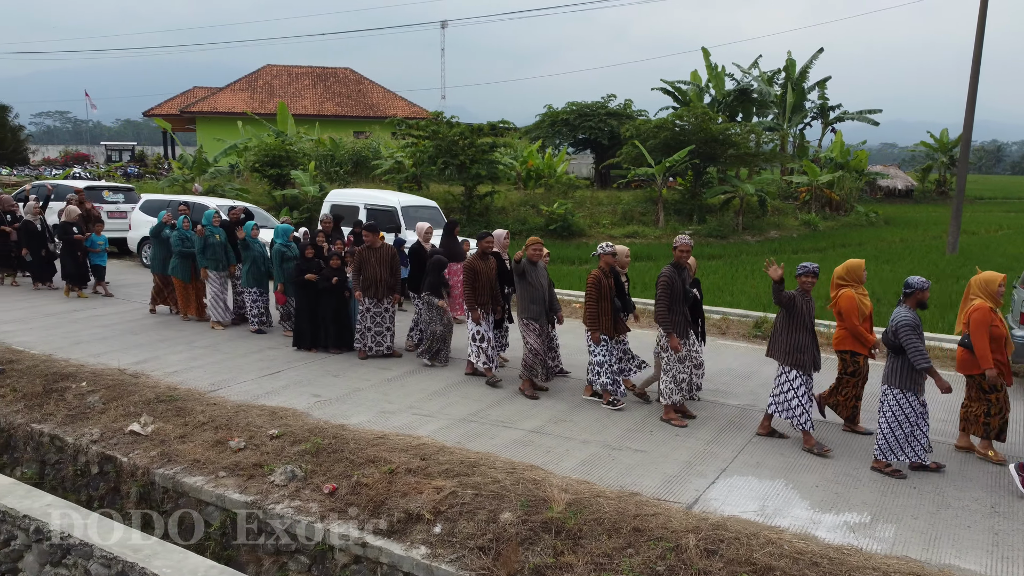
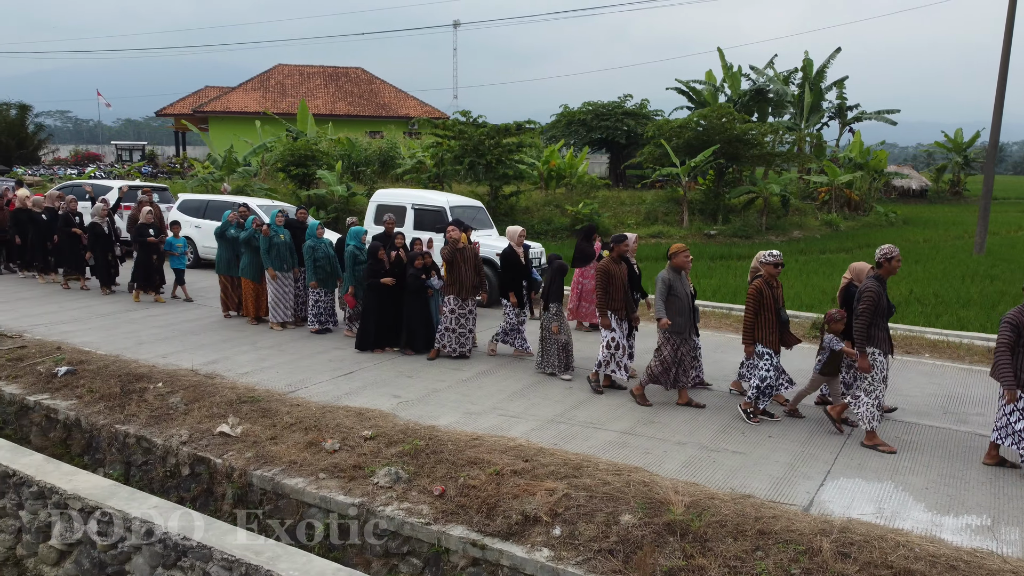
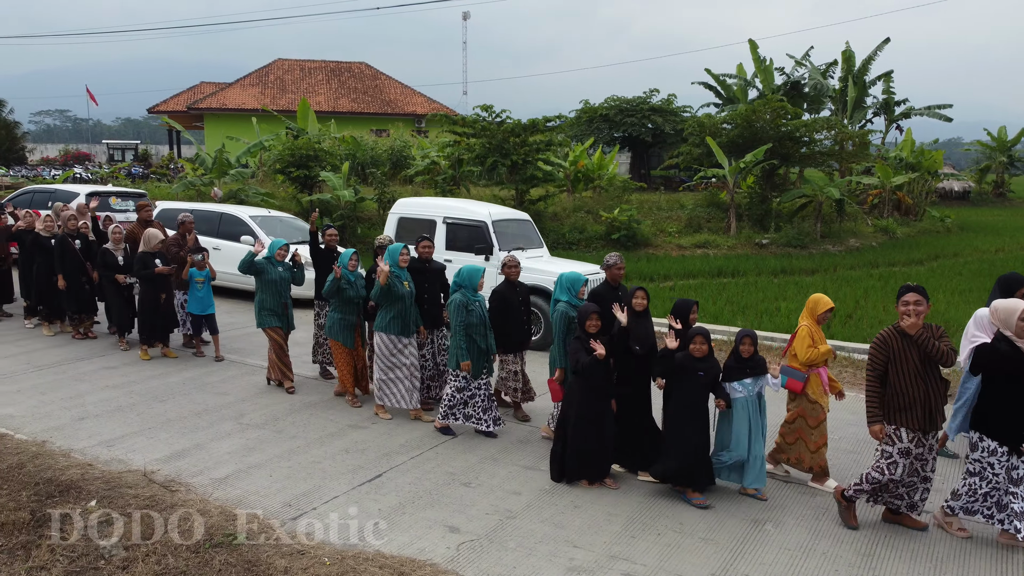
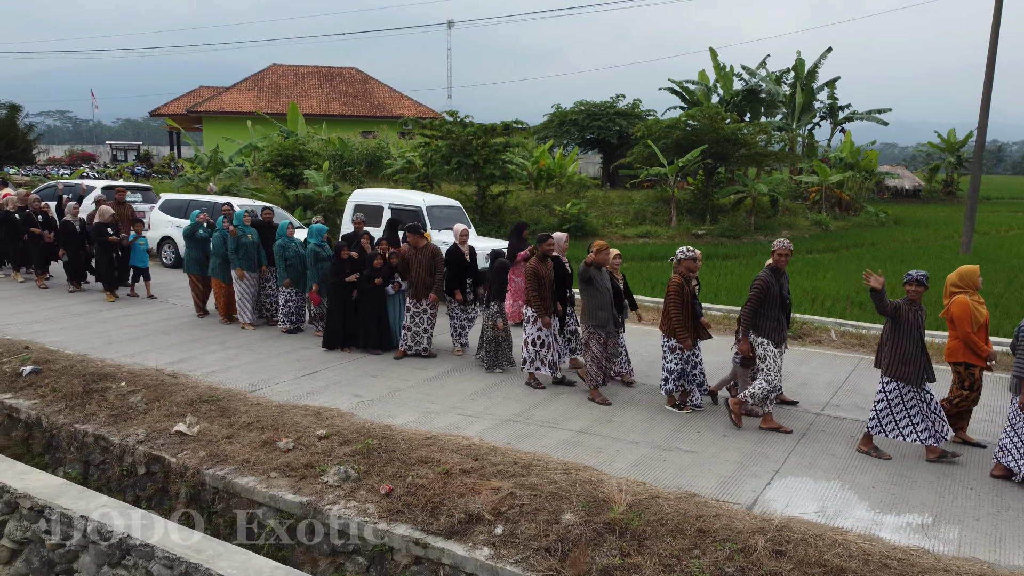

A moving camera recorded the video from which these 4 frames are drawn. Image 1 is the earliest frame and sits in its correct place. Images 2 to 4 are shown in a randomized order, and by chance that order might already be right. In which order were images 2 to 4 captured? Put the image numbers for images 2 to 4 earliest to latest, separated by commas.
4, 2, 3
